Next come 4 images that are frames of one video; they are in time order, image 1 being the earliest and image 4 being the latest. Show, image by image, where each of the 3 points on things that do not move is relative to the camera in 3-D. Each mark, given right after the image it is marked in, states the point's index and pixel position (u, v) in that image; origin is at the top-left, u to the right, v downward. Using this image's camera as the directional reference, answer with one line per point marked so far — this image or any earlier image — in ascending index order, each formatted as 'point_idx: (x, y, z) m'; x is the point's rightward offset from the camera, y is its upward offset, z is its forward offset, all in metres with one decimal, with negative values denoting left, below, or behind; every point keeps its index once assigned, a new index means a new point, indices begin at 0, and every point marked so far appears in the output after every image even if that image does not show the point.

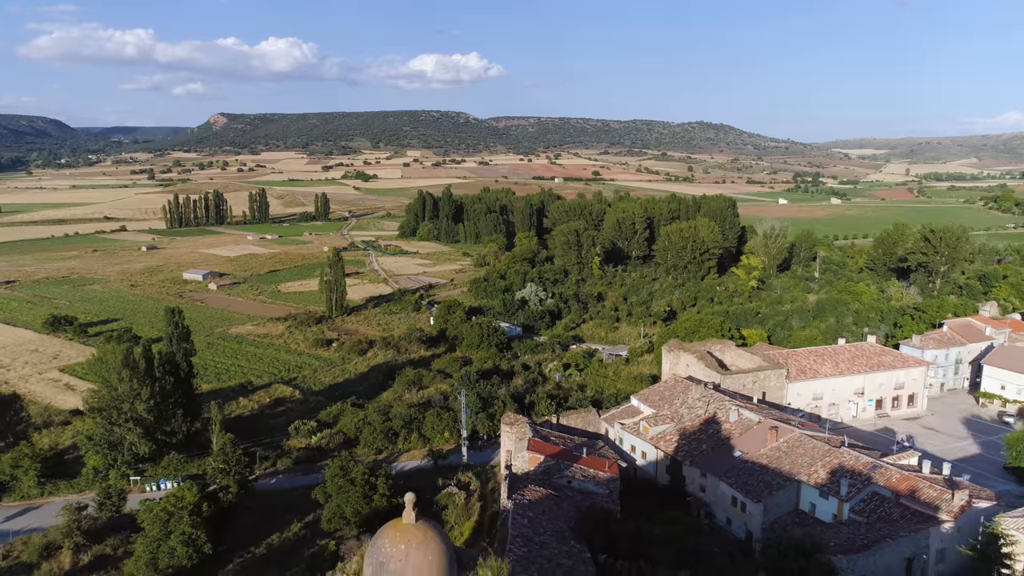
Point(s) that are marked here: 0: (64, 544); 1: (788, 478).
0: (-10.5, -6.0, +16.2) m
1: (+6.3, -4.3, +15.7) m
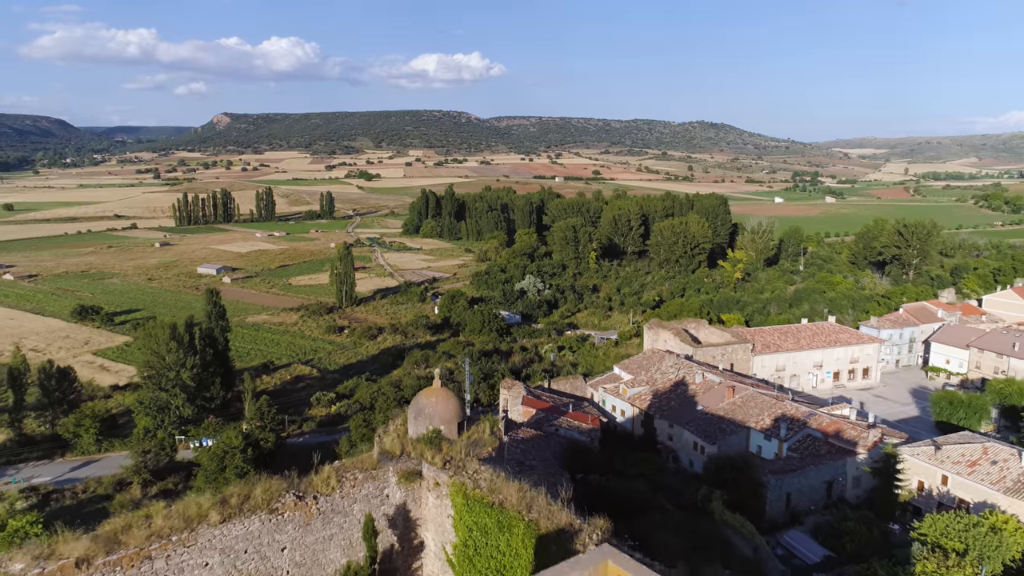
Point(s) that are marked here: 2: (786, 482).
0: (-10.6, -5.4, +19.4) m
1: (+6.2, -3.7, +18.8) m
2: (+6.2, -4.4, +15.7) m
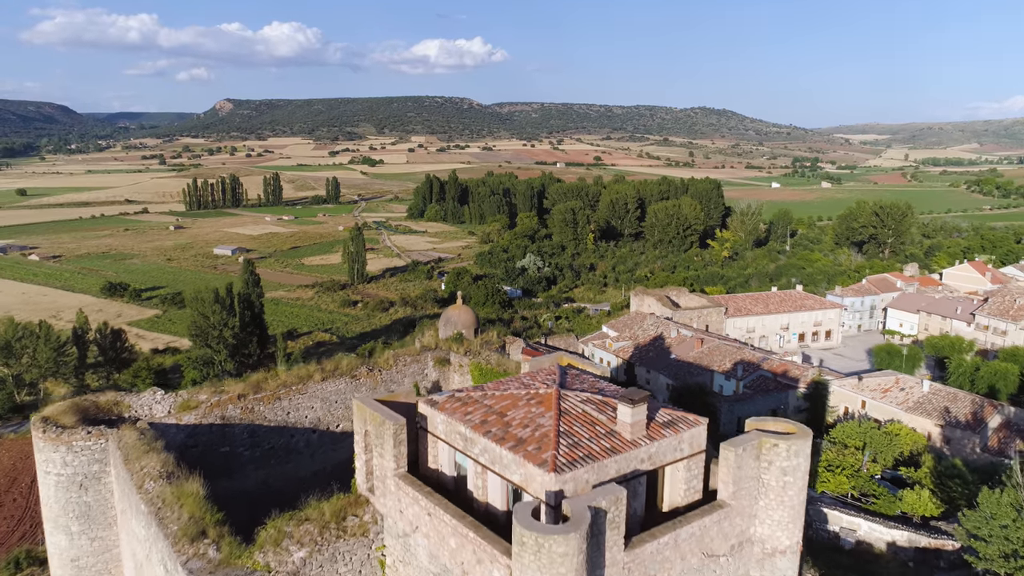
0: (-10.5, -4.2, +23.0) m
1: (+6.2, -2.6, +22.4) m
2: (+6.2, -3.3, +19.2) m
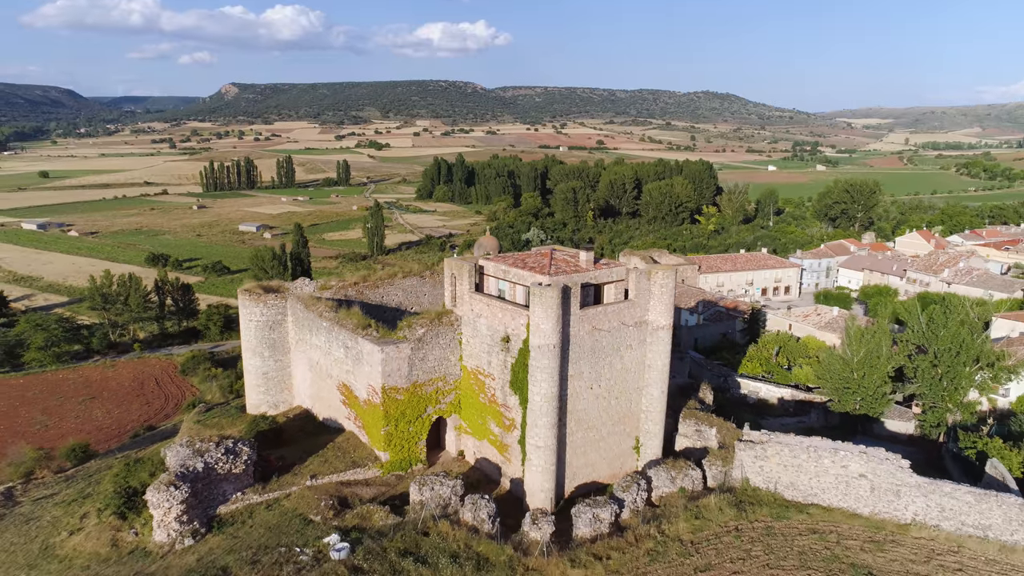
0: (-10.2, -2.3, +28.9) m
1: (+6.5, -0.7, +28.2) m
2: (+6.5, -1.5, +25.0) m
